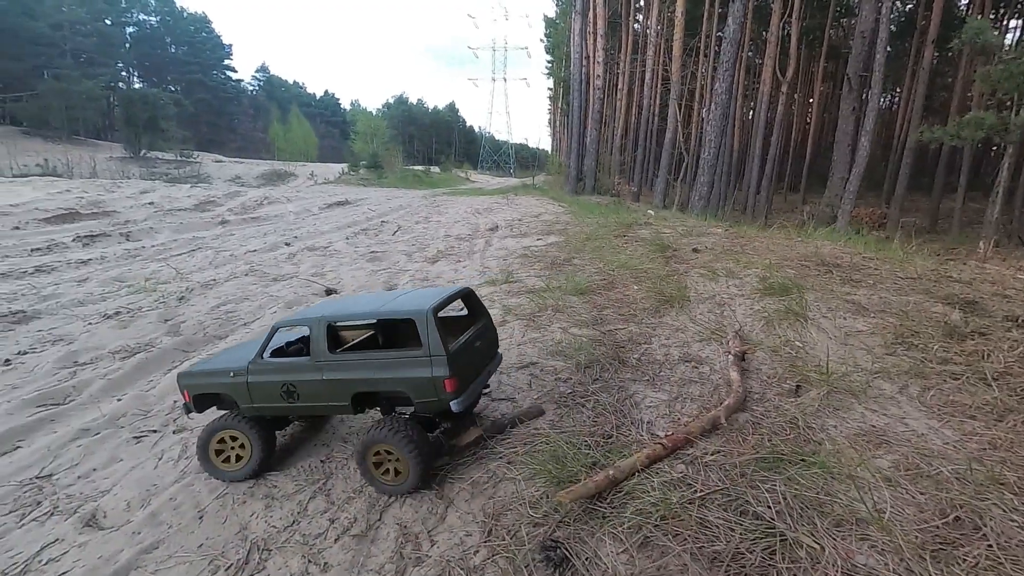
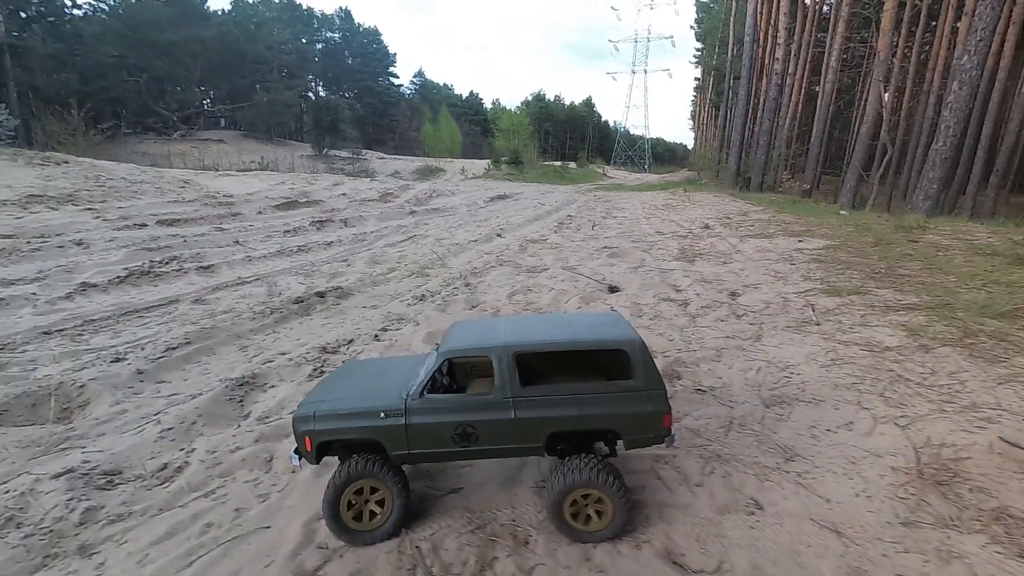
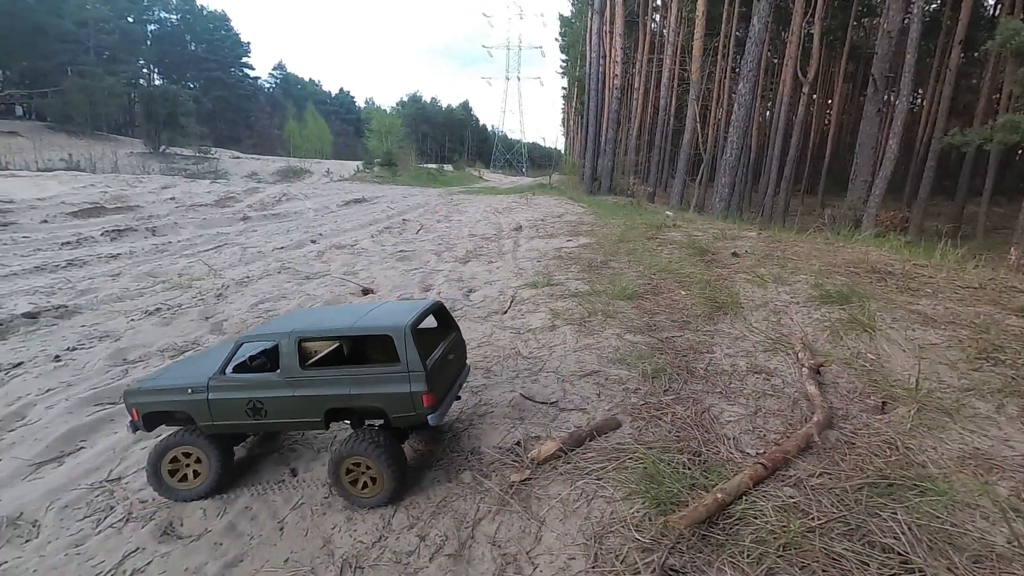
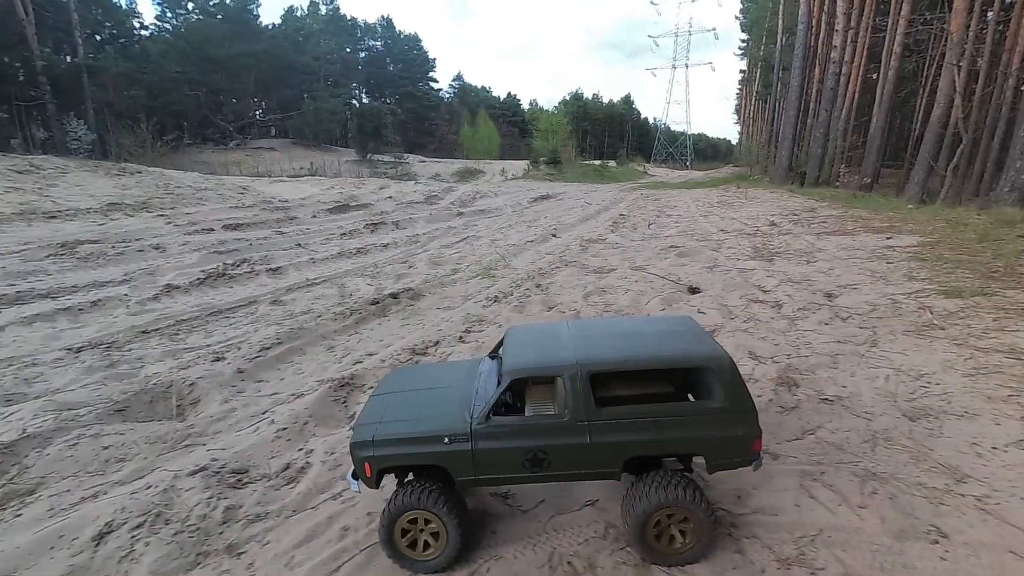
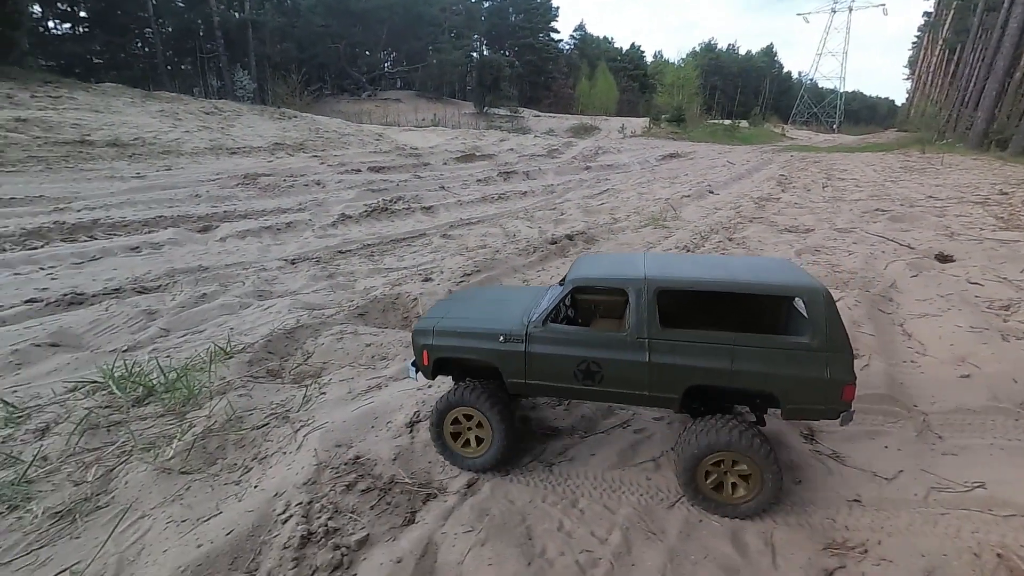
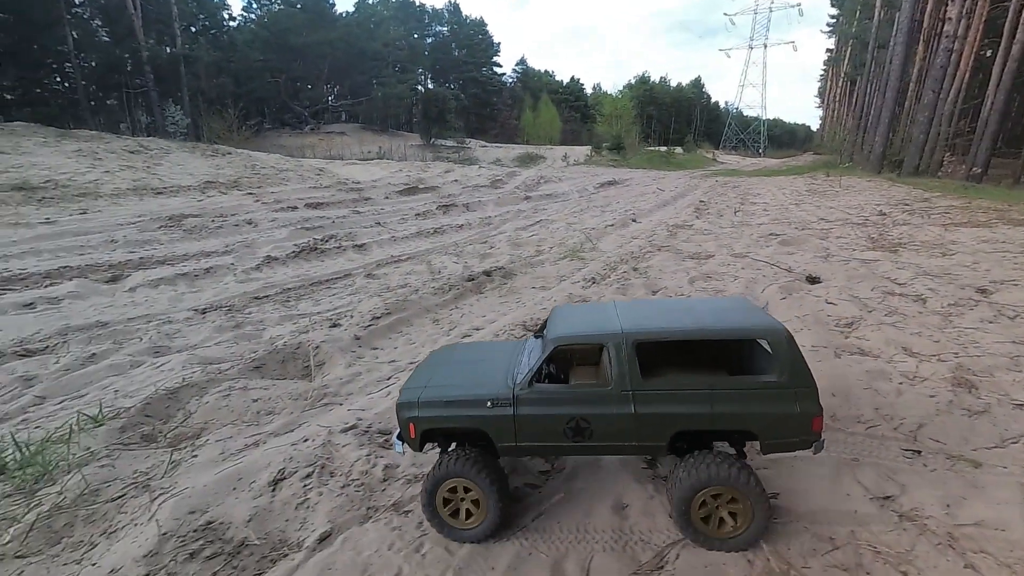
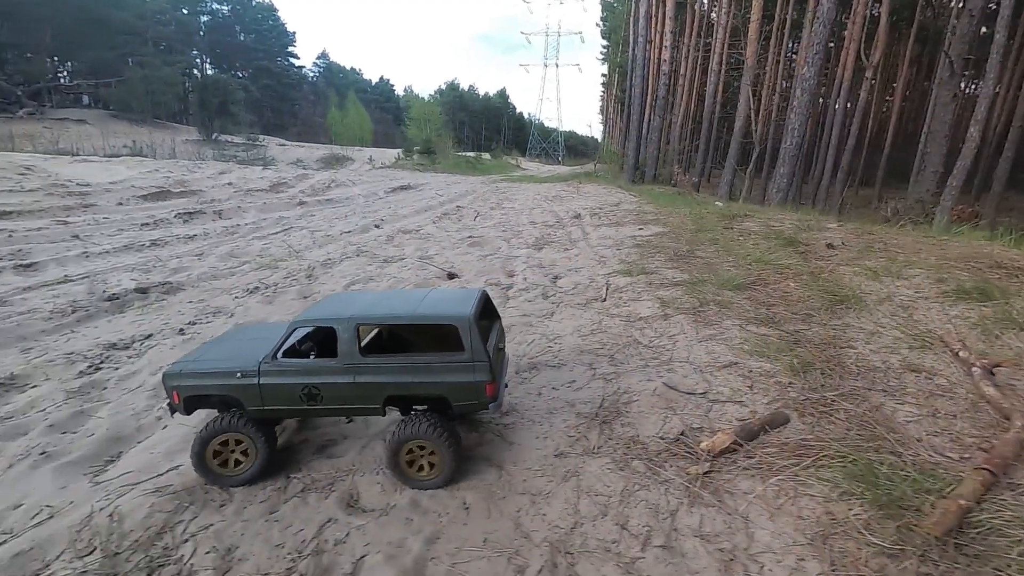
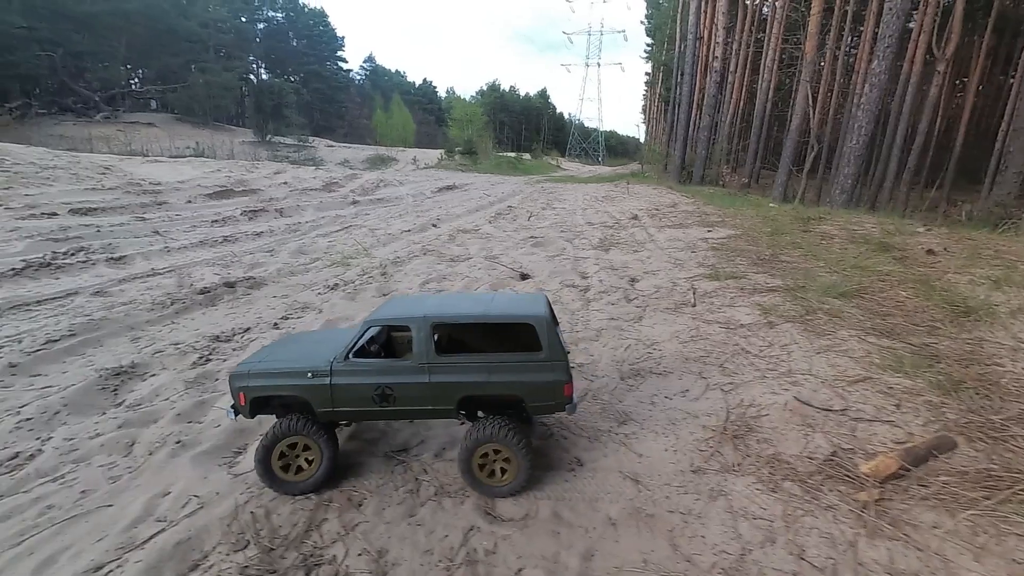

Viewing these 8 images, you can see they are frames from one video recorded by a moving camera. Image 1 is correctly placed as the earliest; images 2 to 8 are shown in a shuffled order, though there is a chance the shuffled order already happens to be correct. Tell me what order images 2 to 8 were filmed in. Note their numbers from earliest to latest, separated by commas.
3, 7, 8, 2, 4, 6, 5
